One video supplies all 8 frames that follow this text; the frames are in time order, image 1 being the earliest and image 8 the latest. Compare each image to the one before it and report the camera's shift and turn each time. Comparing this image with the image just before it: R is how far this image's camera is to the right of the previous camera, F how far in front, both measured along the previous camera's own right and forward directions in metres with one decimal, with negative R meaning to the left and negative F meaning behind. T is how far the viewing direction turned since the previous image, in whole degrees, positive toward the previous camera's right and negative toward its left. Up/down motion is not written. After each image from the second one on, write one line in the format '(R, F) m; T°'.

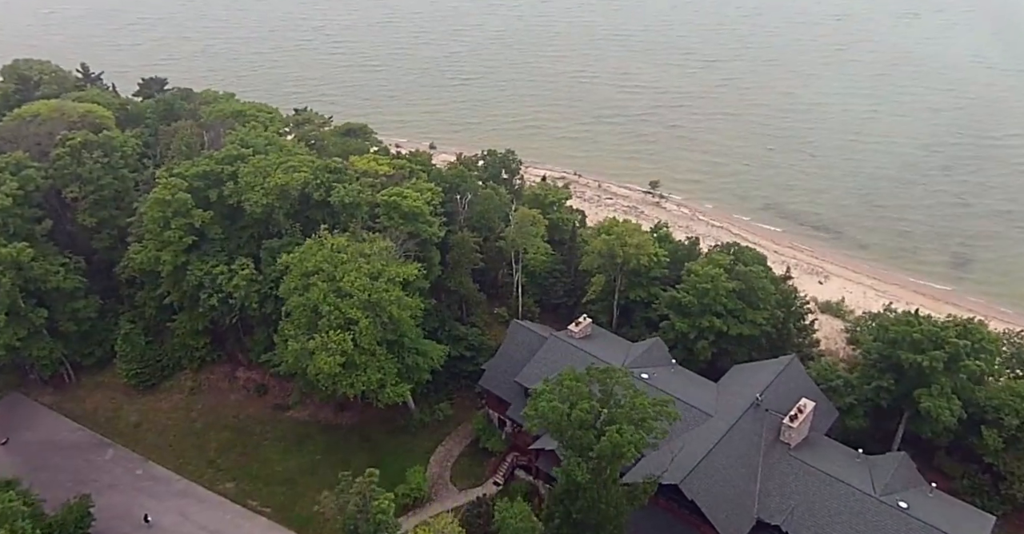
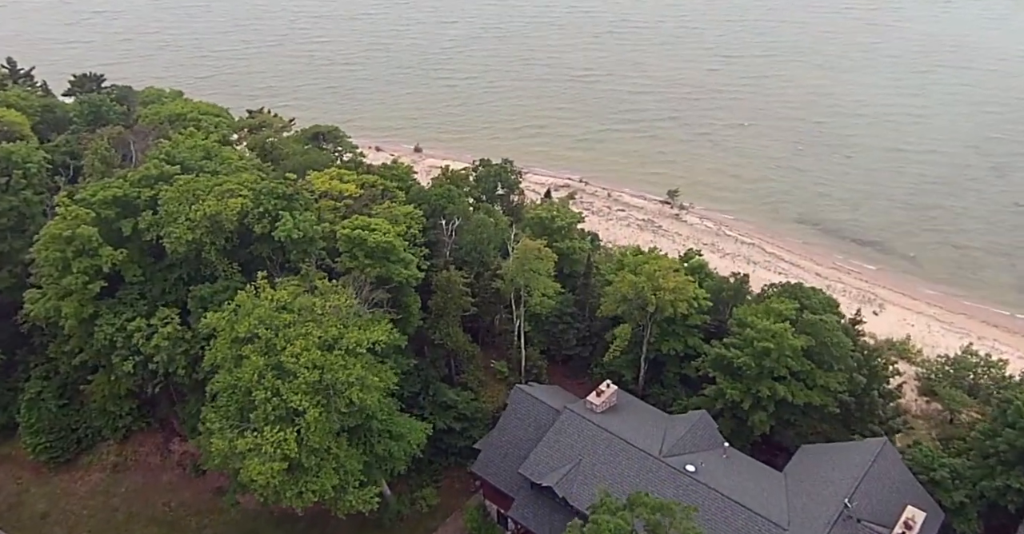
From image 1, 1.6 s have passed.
(-0.2, +8.9) m; 0°
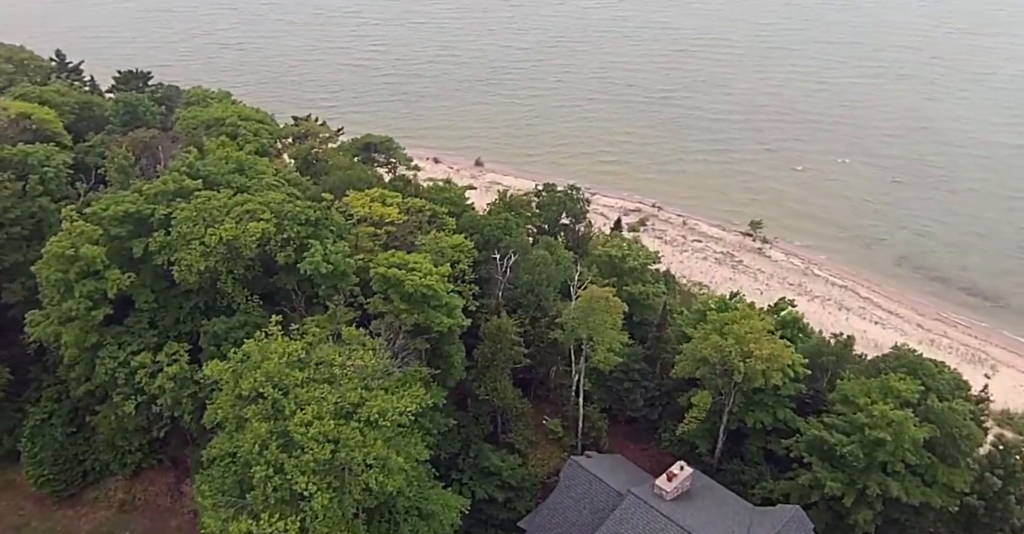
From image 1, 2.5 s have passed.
(-0.1, +4.7) m; -4°
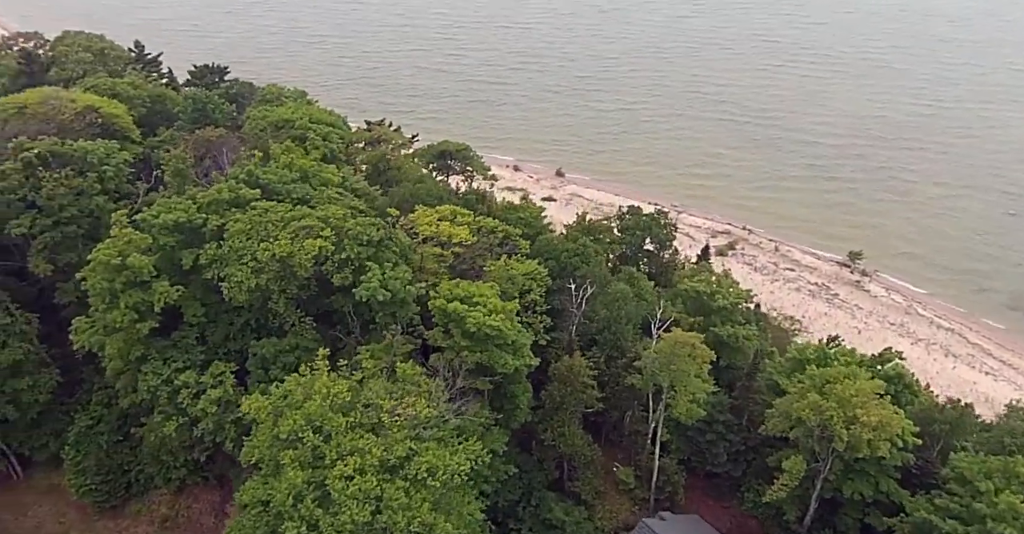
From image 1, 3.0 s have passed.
(-0.2, +2.7) m; -5°
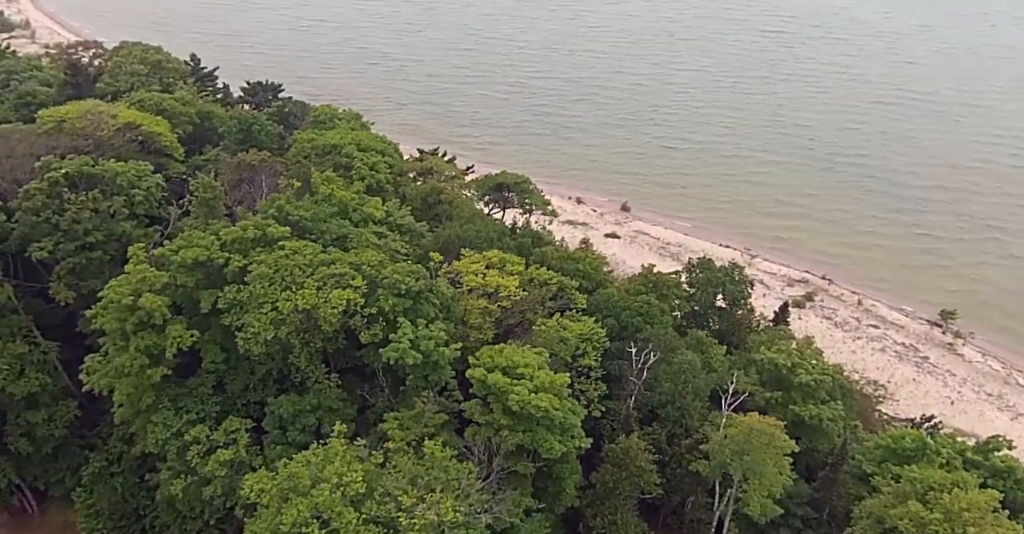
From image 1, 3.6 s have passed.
(+0.1, +3.1) m; -4°
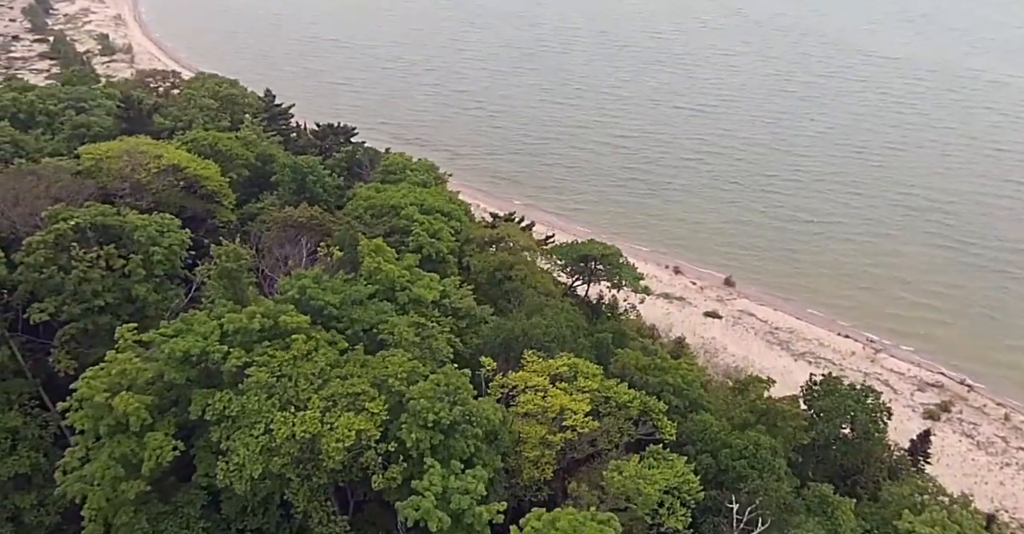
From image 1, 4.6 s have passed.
(+0.3, +5.3) m; -6°
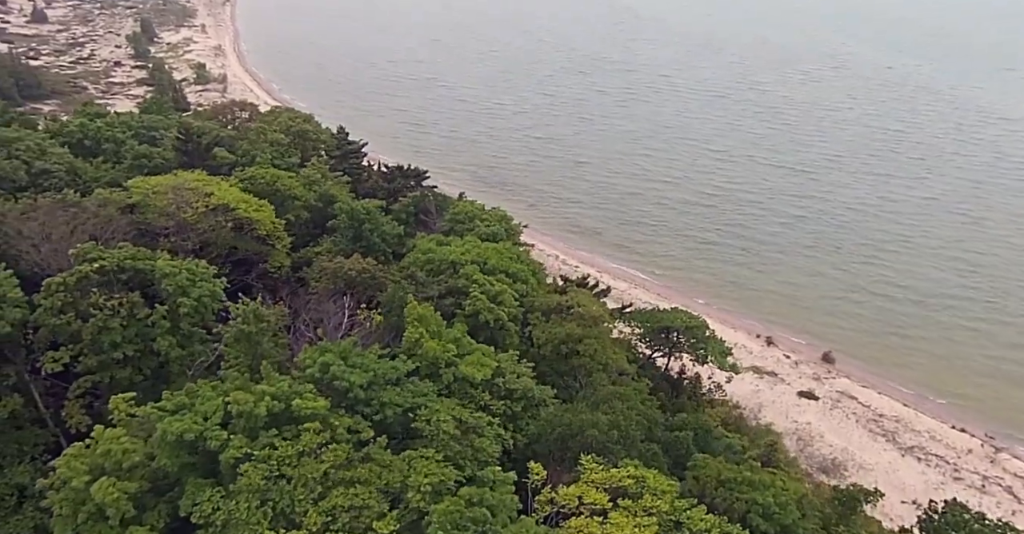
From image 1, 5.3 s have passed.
(+0.4, +3.3) m; -6°
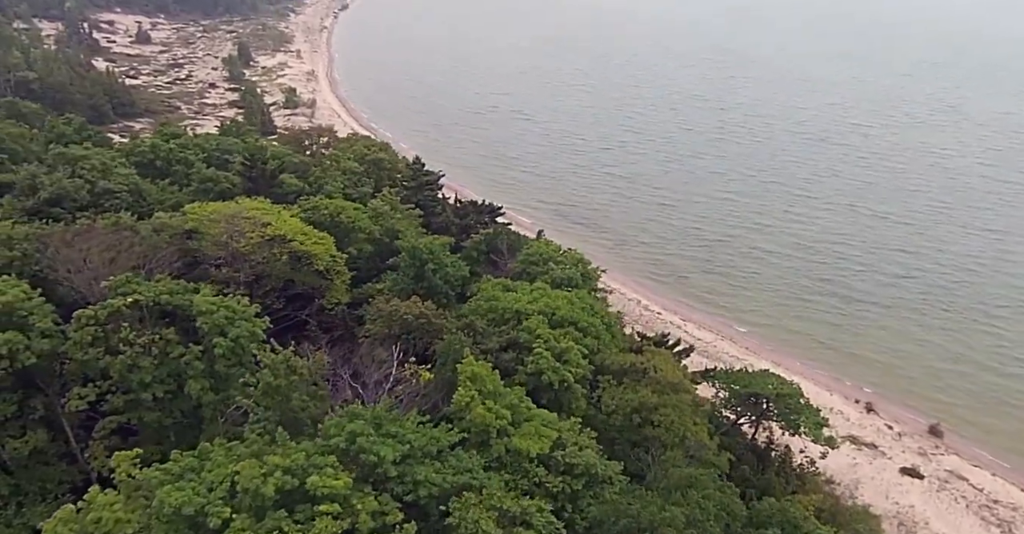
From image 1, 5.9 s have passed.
(+0.3, +2.5) m; -6°
